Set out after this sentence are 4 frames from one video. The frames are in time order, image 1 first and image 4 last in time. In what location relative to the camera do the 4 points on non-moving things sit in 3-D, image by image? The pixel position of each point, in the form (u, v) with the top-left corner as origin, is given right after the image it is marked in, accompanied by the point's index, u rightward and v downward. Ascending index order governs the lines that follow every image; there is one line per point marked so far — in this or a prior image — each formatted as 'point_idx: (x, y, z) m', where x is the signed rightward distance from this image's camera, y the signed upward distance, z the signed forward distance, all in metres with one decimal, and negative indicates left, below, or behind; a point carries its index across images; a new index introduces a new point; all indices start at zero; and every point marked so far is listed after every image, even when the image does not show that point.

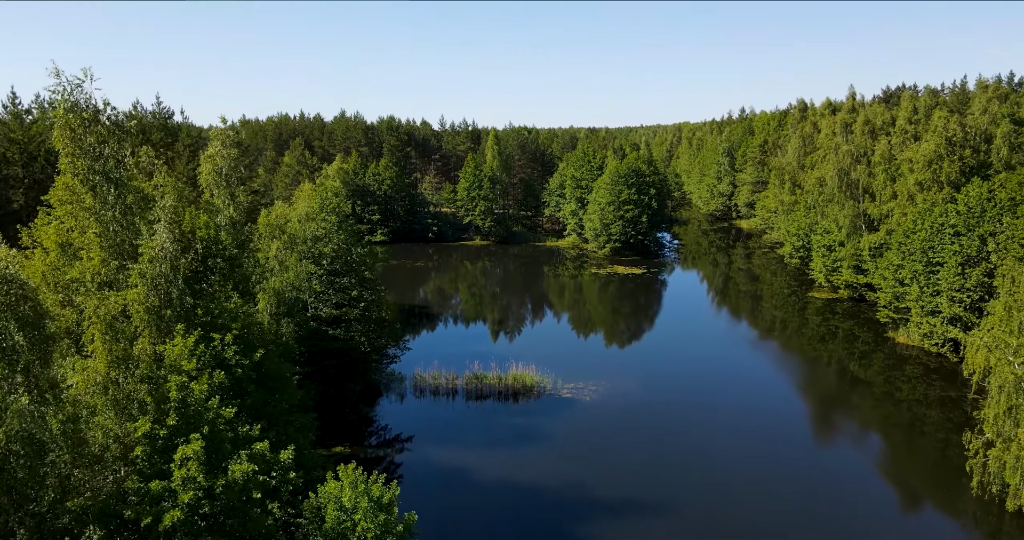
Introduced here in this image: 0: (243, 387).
0: (-5.6, -2.5, +11.6) m
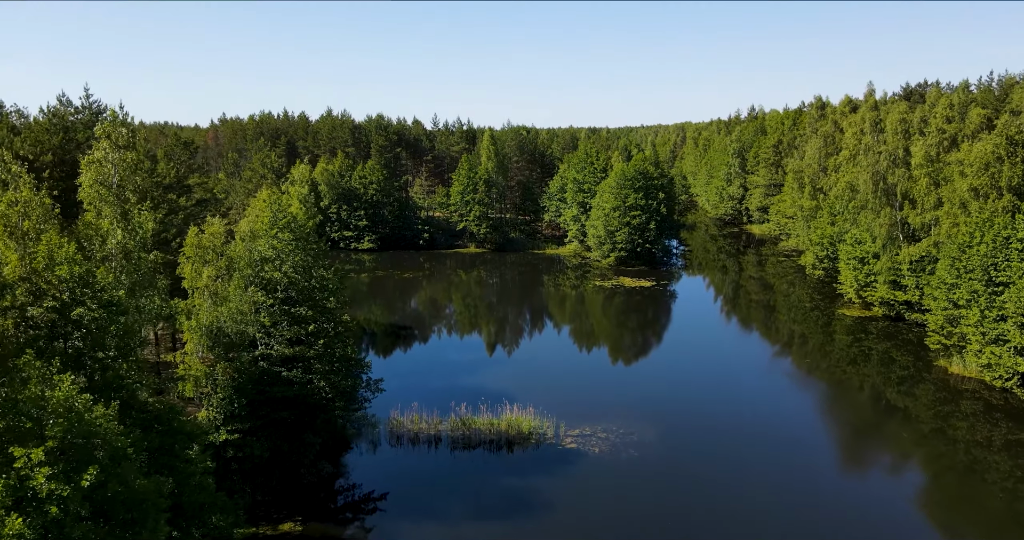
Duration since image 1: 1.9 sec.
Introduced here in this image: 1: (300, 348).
0: (-5.8, -3.4, +7.3) m
1: (-7.2, -2.7, +19.1) m
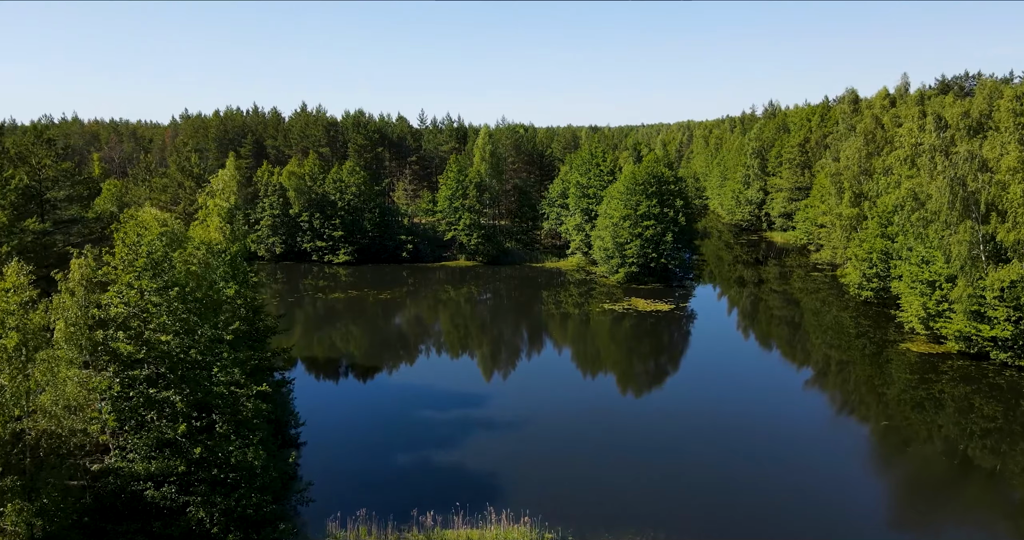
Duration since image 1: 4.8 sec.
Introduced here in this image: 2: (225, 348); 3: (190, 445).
0: (-6.1, -4.9, +0.6) m
1: (-7.6, -4.1, +12.4) m
2: (-7.2, -1.9, +14.1) m
3: (-7.3, -3.9, +12.8) m
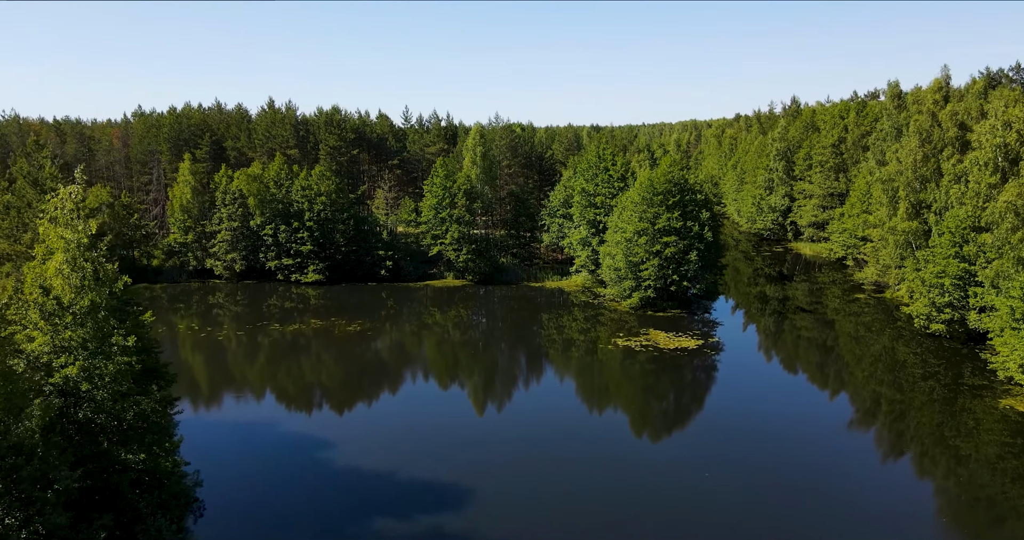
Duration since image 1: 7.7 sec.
0: (-6.4, -6.5, -6.1) m
1: (-7.9, -5.7, +5.6) m
2: (-7.5, -3.5, +7.3) m
3: (-7.6, -5.5, +6.0) m
